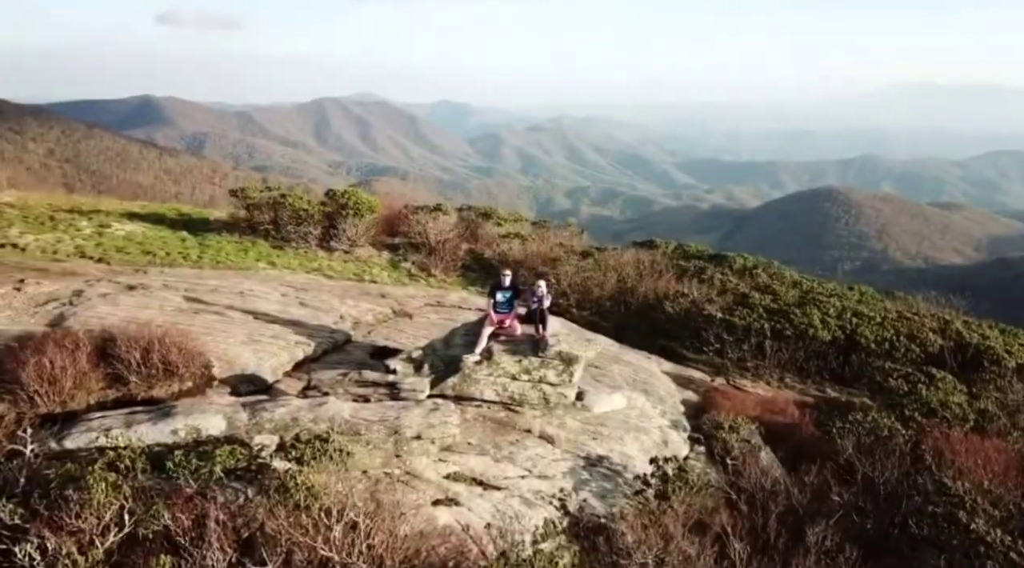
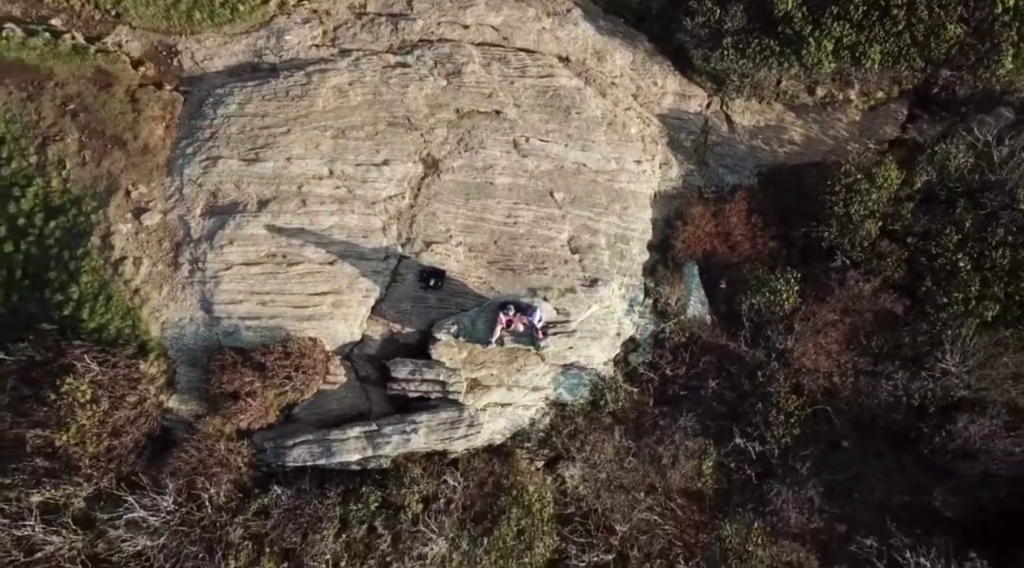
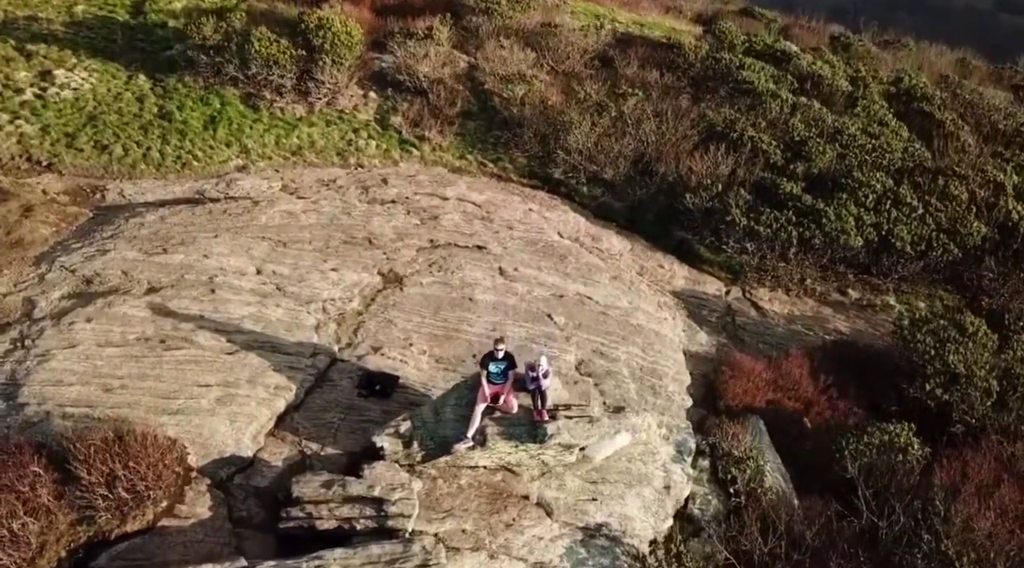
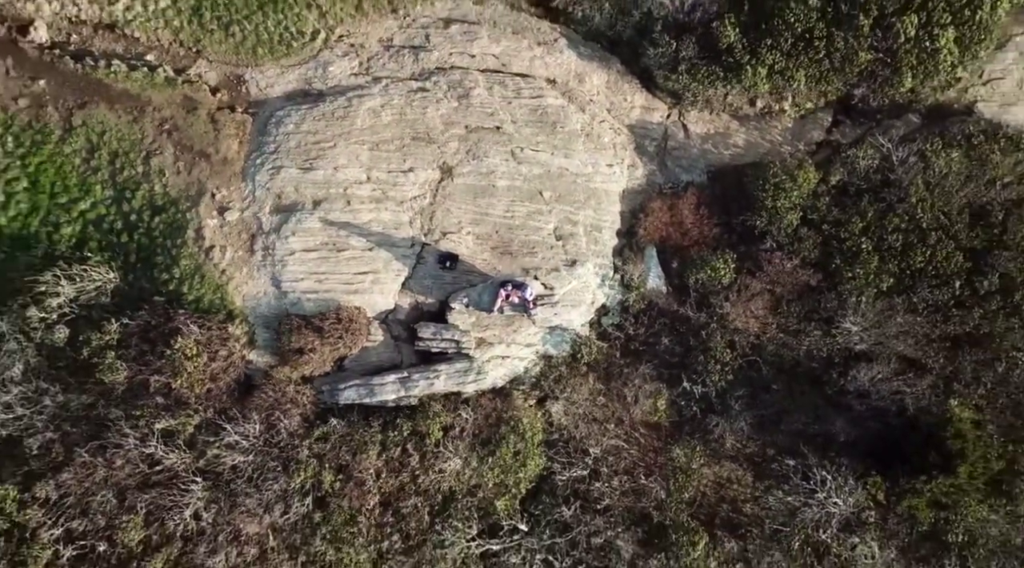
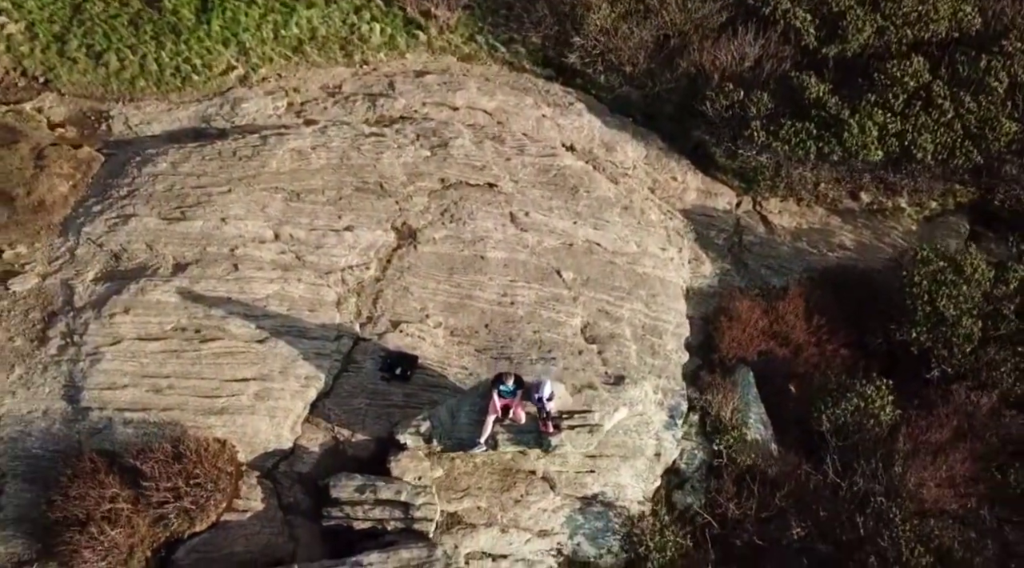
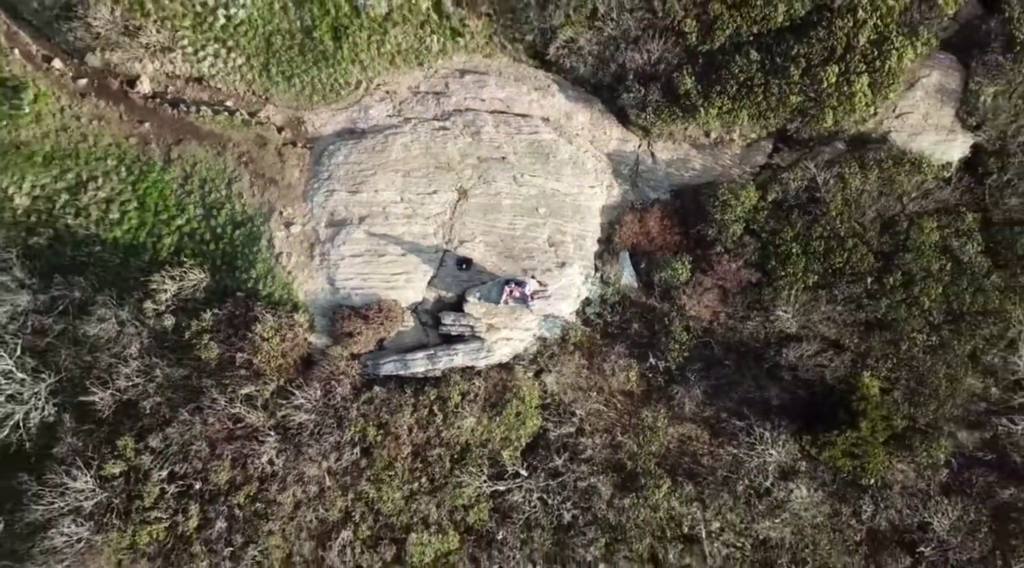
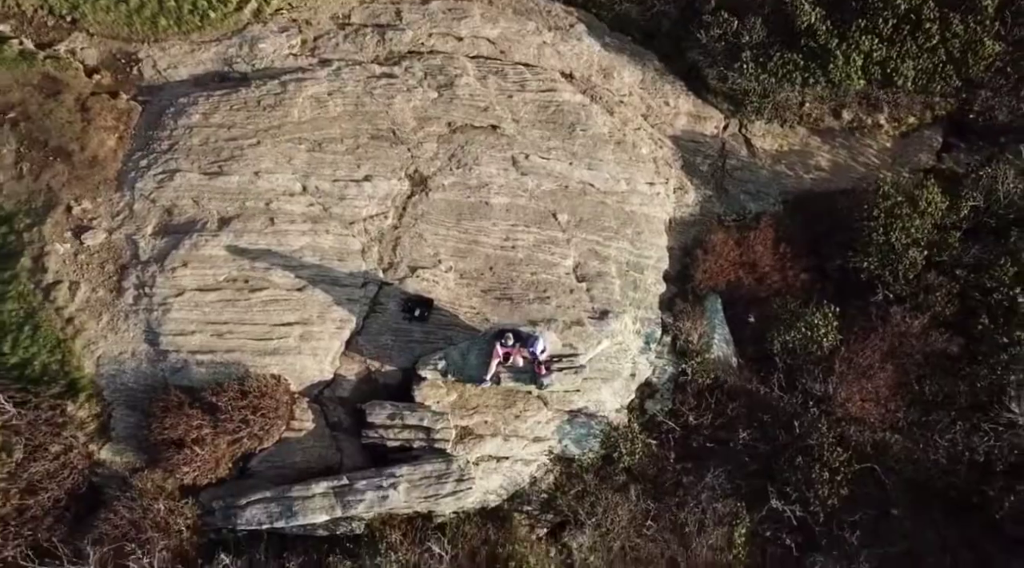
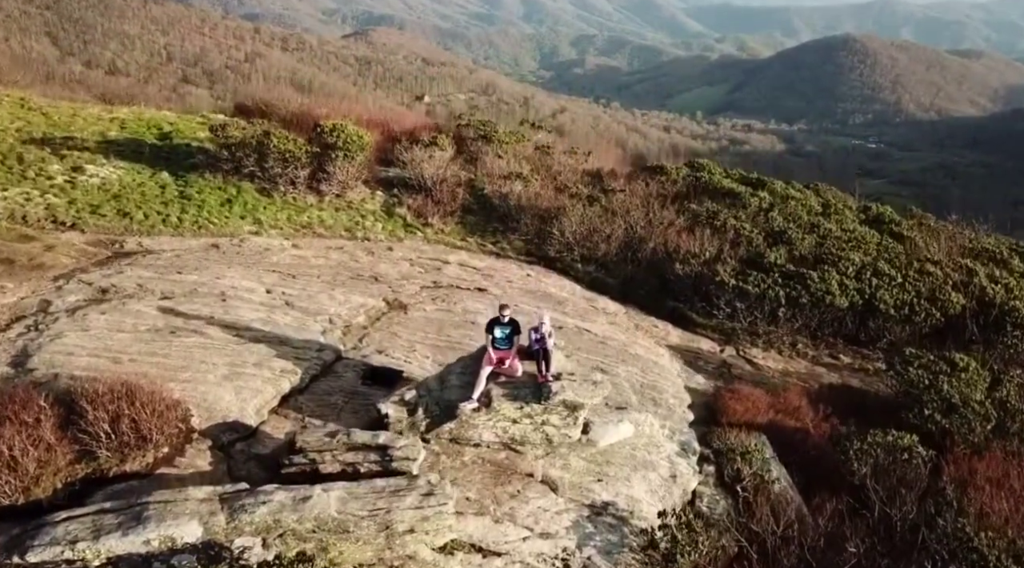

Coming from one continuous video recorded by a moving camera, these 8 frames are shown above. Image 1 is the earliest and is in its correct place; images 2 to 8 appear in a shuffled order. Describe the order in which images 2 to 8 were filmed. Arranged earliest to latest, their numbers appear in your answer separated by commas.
8, 3, 5, 7, 2, 4, 6
